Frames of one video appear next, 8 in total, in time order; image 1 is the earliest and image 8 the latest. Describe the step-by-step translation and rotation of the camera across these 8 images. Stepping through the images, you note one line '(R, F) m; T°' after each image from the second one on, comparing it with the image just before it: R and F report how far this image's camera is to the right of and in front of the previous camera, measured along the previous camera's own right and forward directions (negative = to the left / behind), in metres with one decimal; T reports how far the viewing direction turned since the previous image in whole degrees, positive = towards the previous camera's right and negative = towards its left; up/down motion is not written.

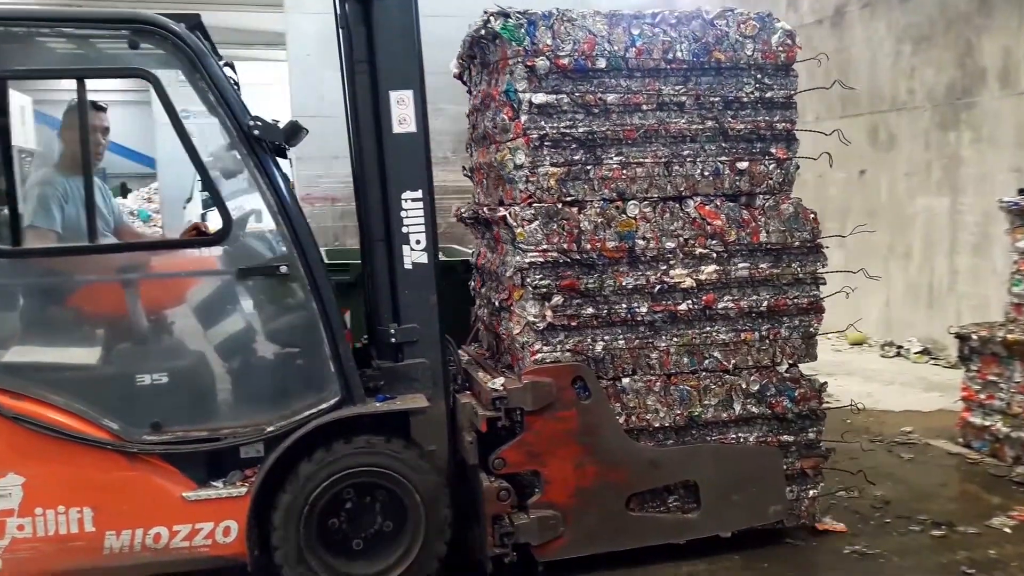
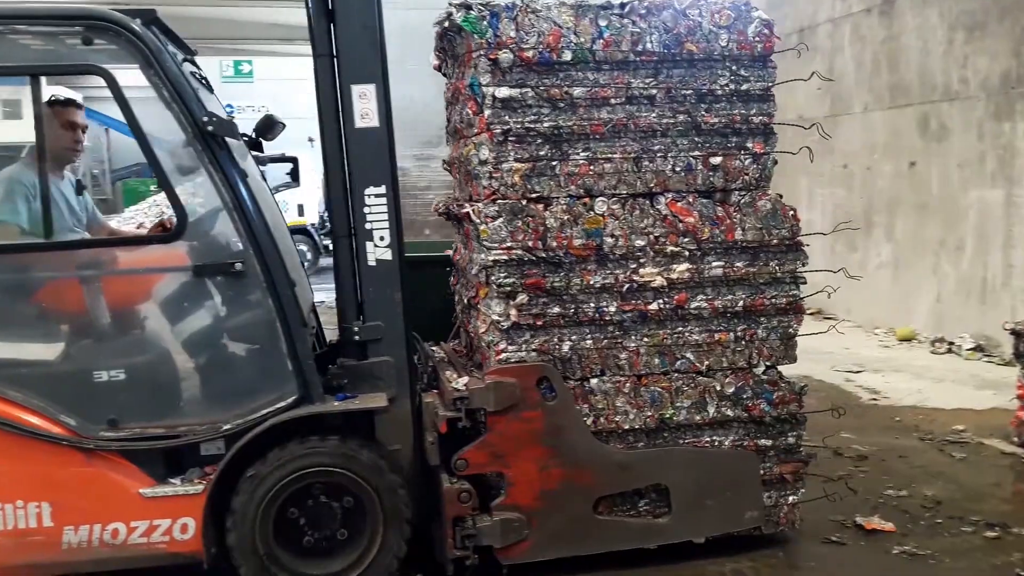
(+0.3, +0.1) m; -3°
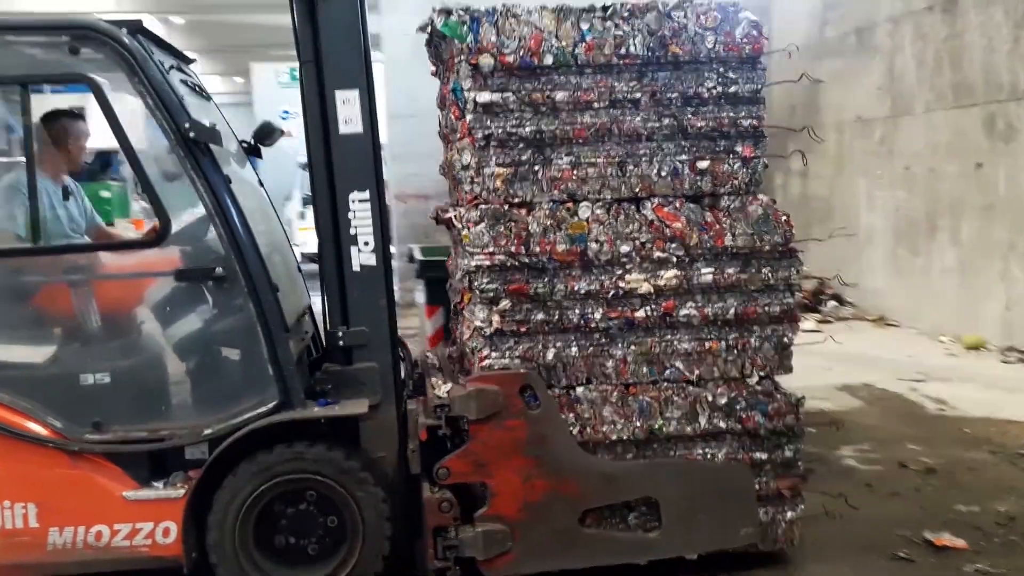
(+0.2, 0.0) m; -4°
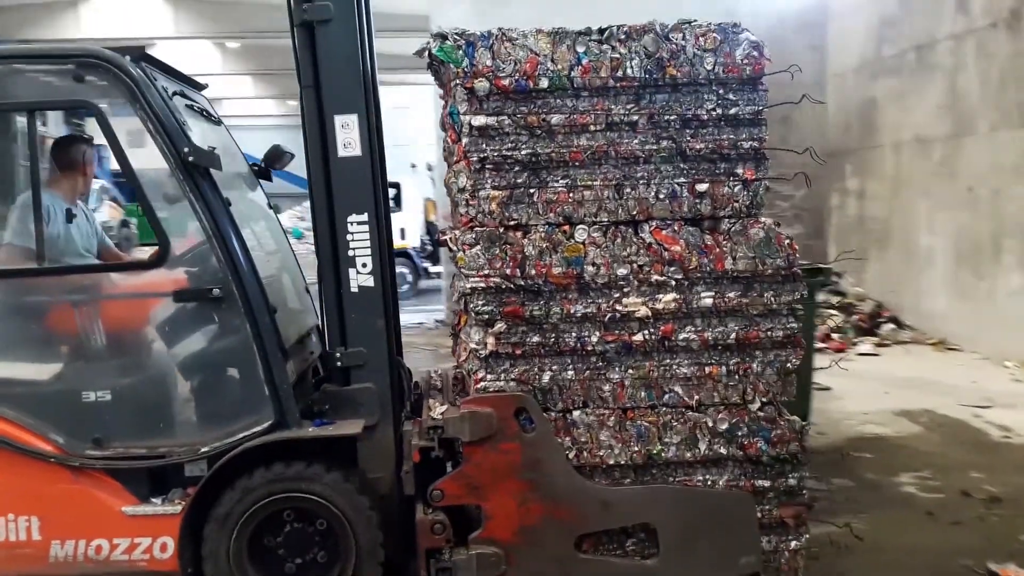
(+0.2, 0.0) m; -3°
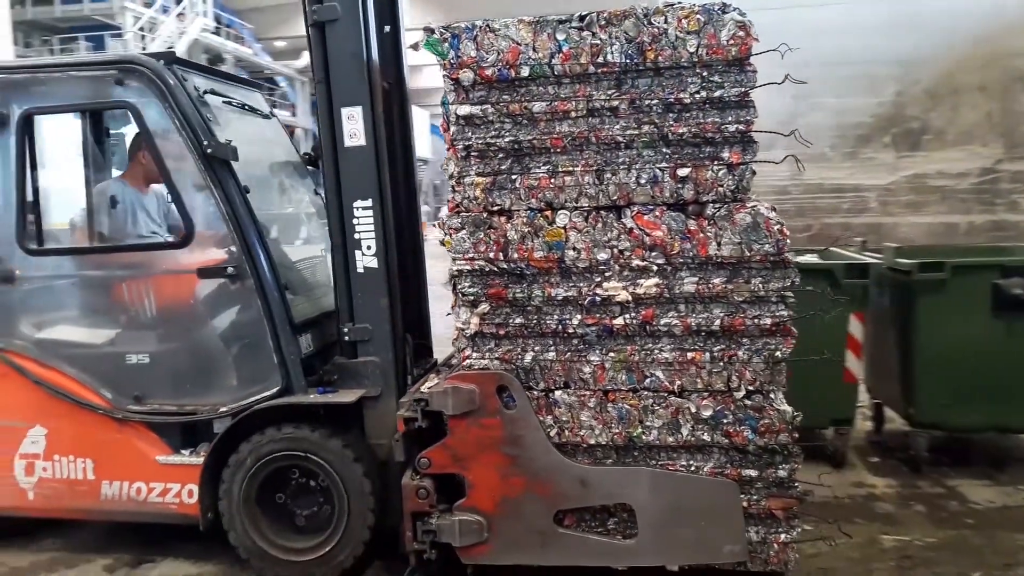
(+0.7, -0.1) m; -12°
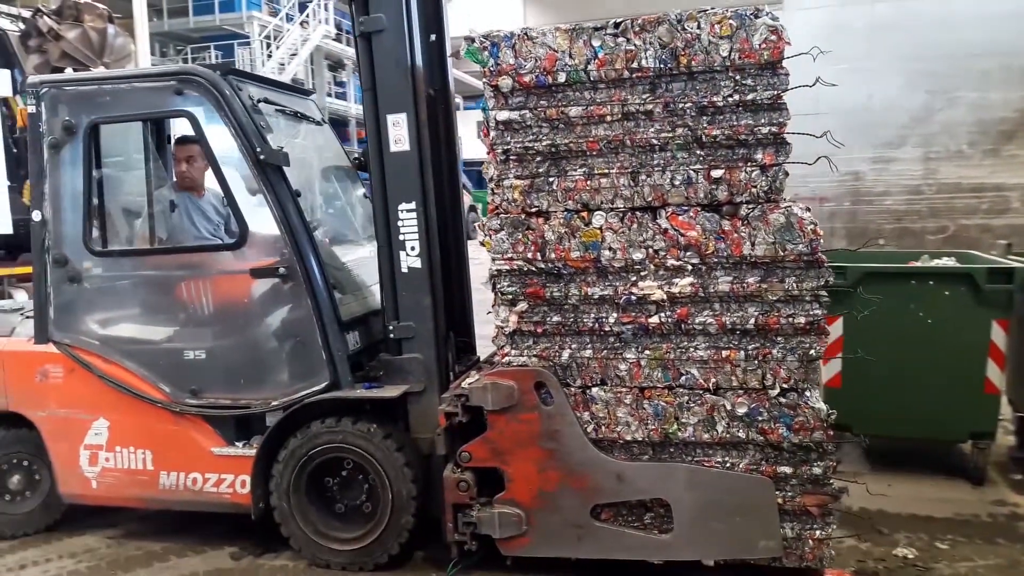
(0.0, -0.1) m; -3°
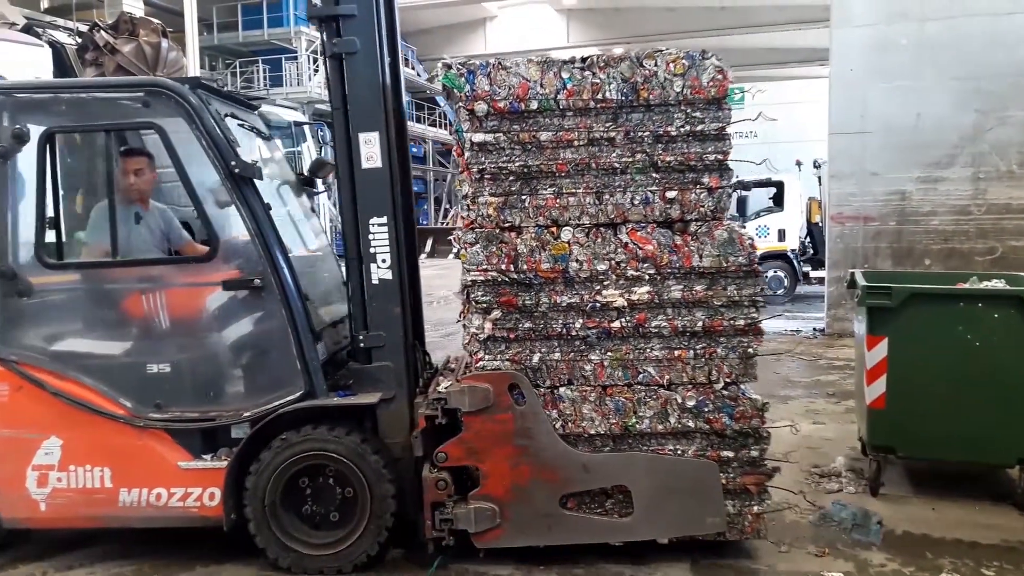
(-0.6, -0.2) m; +12°
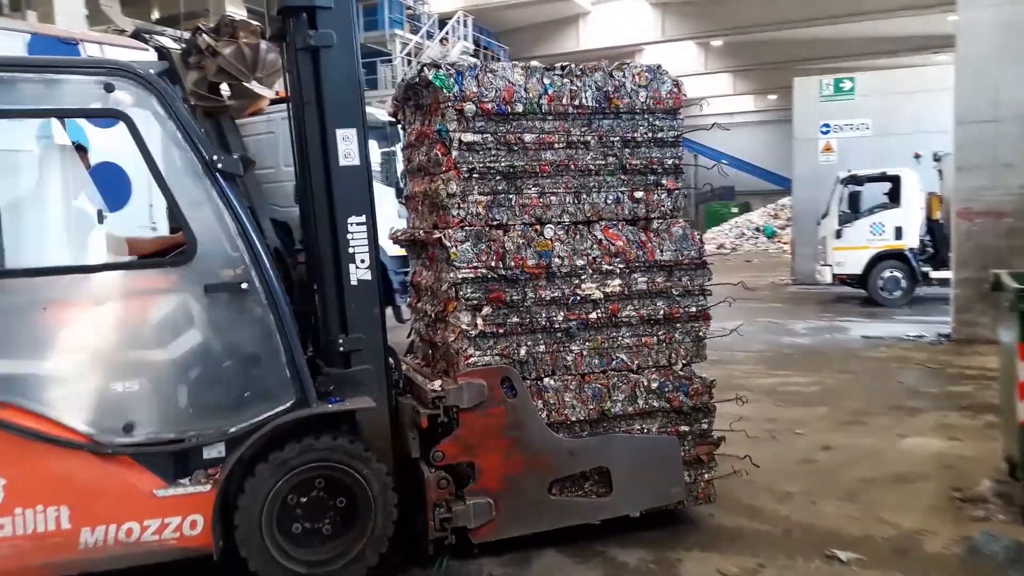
(-1.1, +0.1) m; +19°
